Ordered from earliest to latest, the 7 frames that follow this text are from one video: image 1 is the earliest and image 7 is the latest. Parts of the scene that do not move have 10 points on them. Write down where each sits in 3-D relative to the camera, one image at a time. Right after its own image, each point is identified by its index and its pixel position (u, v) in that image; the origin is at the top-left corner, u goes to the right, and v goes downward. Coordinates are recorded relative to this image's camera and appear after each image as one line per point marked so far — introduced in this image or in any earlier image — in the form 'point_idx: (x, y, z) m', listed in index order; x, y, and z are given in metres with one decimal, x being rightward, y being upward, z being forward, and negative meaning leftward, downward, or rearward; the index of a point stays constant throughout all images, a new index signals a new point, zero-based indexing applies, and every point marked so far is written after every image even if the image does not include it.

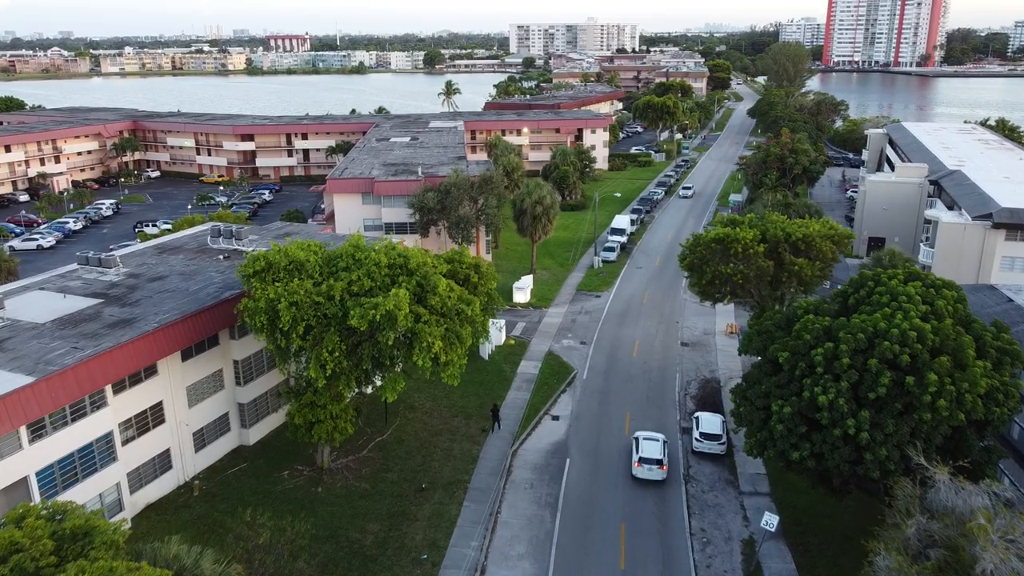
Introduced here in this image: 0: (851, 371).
0: (+7.8, -1.9, +18.8) m
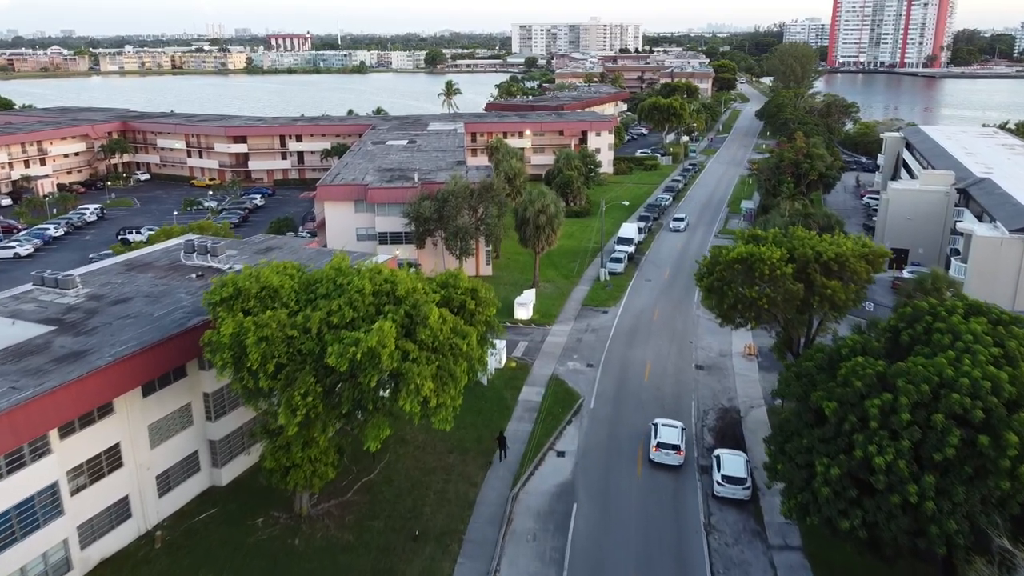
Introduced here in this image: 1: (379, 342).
0: (+7.8, -2.7, +16.0) m
1: (-3.1, -1.3, +19.0) m
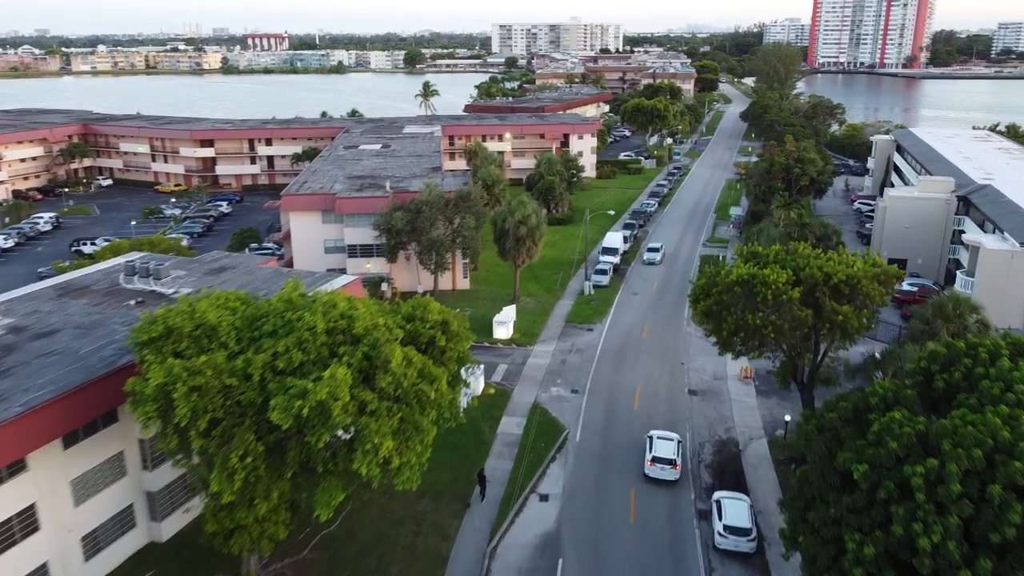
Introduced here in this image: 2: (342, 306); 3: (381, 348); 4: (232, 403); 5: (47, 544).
0: (+7.4, -3.5, +13.4) m
1: (-3.6, -2.1, +16.1) m
2: (-4.0, -0.4, +19.1) m
3: (-2.9, -1.3, +17.7) m
4: (-5.8, -2.4, +16.9) m
5: (-11.2, -6.2, +19.7) m
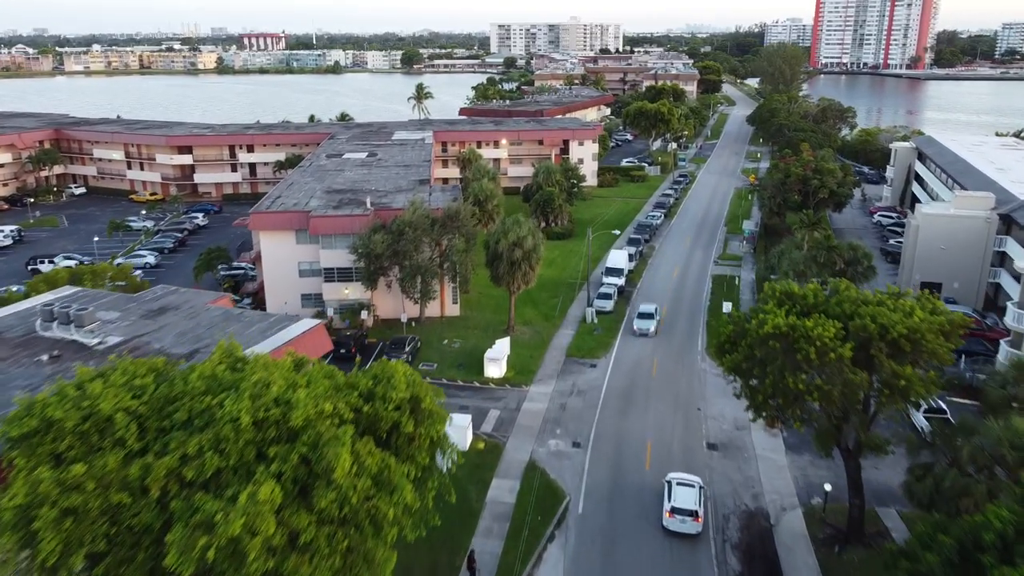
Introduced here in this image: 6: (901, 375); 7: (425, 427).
0: (+7.2, -4.9, +9.1) m
1: (-3.8, -3.4, +11.8) m
2: (-4.2, -1.8, +14.8) m
3: (-3.1, -2.6, +13.4) m
4: (-6.1, -3.7, +12.7) m
5: (-11.5, -7.5, +15.4) m
6: (+9.2, -2.1, +19.4) m
7: (-1.7, -2.7, +16.2) m
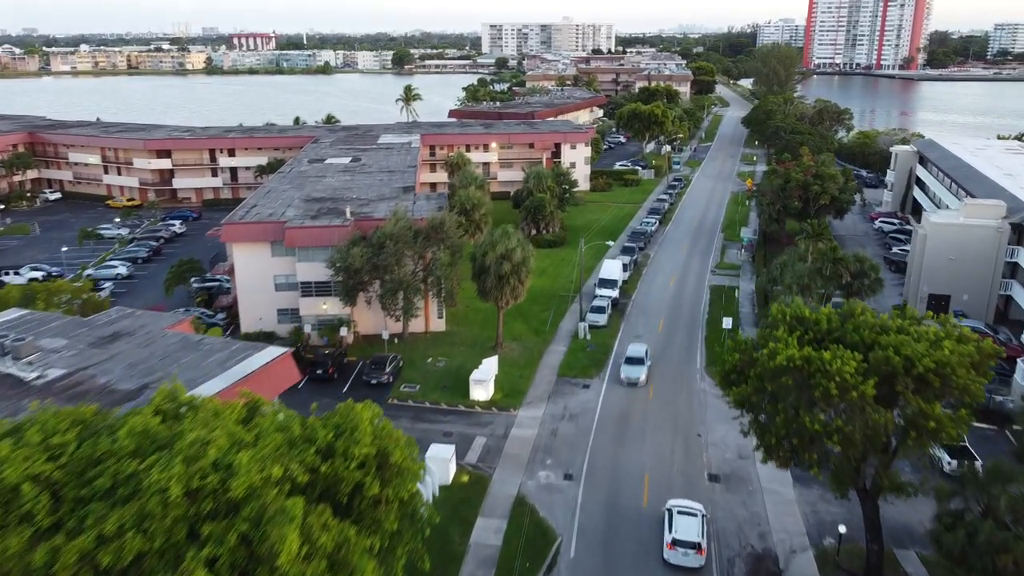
0: (+6.9, -5.5, +7.1) m
1: (-4.1, -4.1, +9.7) m
2: (-4.6, -2.5, +12.7) m
3: (-3.4, -3.3, +11.3) m
4: (-6.4, -4.4, +10.5) m
5: (-11.8, -8.2, +13.2) m
6: (+8.9, -2.7, +17.4) m
7: (-2.0, -3.4, +14.1) m
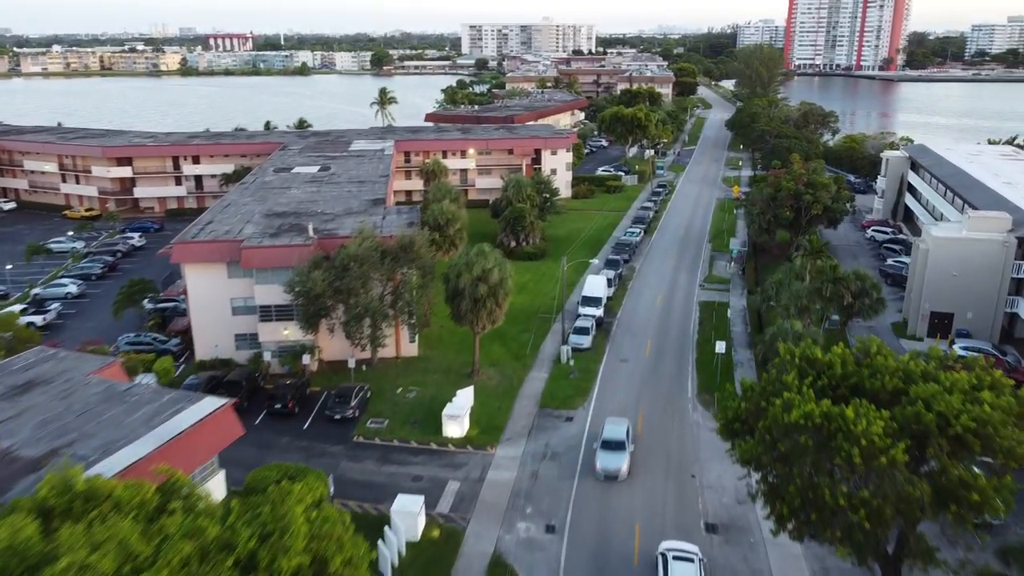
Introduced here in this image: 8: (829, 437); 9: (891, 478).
0: (+6.6, -6.4, +4.6) m
1: (-4.5, -5.1, +6.9) m
2: (-5.0, -3.4, +9.9) m
3: (-3.8, -4.3, +8.5) m
4: (-6.7, -5.4, +7.7) m
5: (-12.2, -9.2, +10.2) m
6: (+8.3, -3.6, +14.9) m
7: (-2.5, -4.3, +11.3) m
8: (+6.1, -2.9, +15.8) m
9: (+6.9, -3.5, +15.0) m
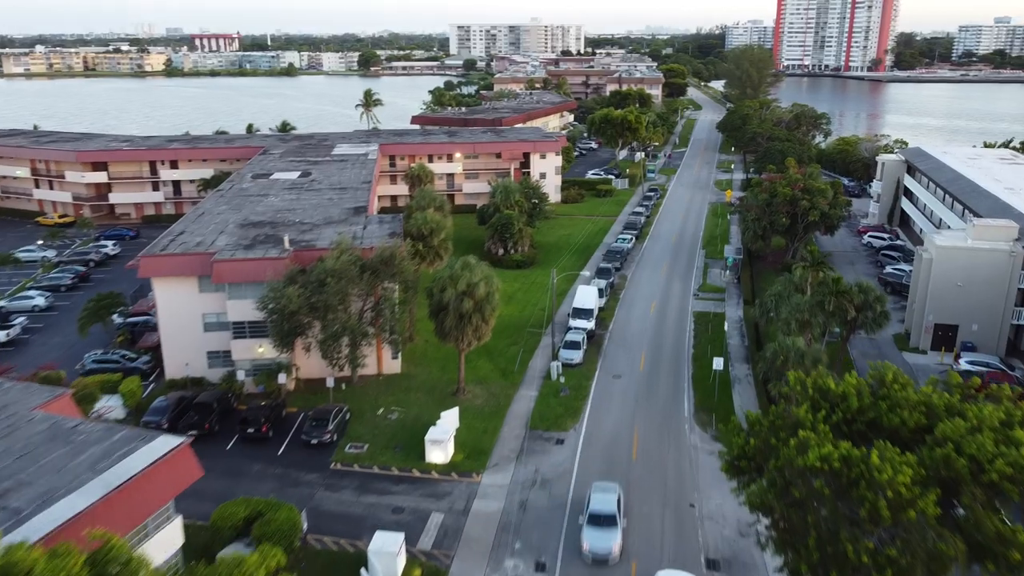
0: (+6.5, -6.9, +3.0) m
1: (-4.6, -5.6, +5.2) m
2: (-5.2, -4.0, +8.2) m
3: (-4.0, -4.8, +6.8) m
4: (-6.9, -5.9, +5.9) m
5: (-12.4, -9.8, +8.4) m
6: (+8.1, -4.1, +13.3) m
7: (-2.7, -4.9, +9.6) m
8: (+5.8, -3.4, +14.2) m
9: (+6.7, -4.0, +13.4) m
